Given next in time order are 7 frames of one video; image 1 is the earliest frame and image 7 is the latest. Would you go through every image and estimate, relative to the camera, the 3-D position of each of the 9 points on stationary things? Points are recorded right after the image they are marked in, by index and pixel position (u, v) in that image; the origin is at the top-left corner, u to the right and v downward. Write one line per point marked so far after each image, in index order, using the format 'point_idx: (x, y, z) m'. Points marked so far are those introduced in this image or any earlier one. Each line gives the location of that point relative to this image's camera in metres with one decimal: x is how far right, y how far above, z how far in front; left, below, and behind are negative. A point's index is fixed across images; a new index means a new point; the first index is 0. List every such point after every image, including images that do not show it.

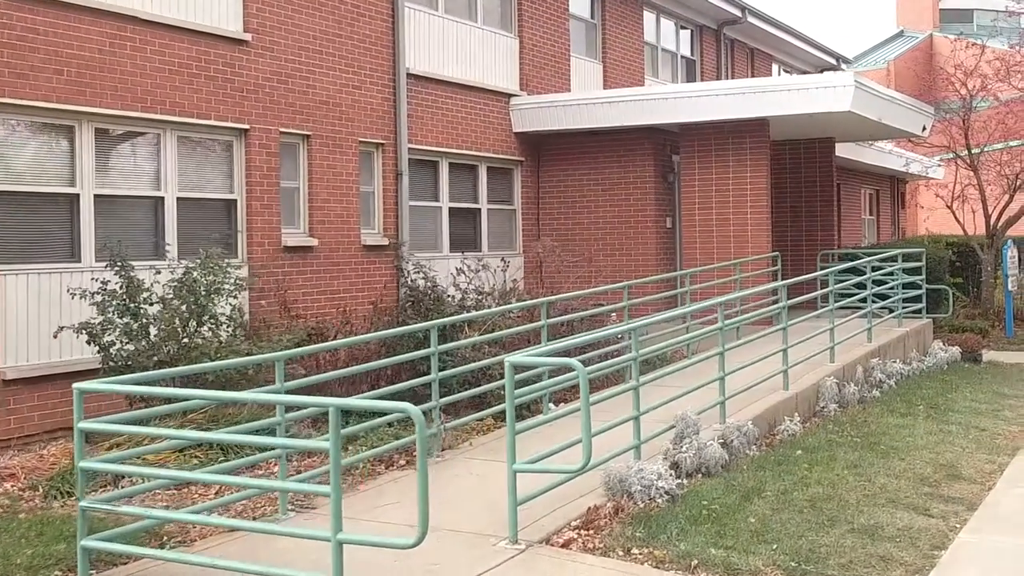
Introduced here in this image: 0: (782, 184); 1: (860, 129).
0: (+3.9, +1.5, +16.1) m
1: (+4.7, +2.2, +14.8) m
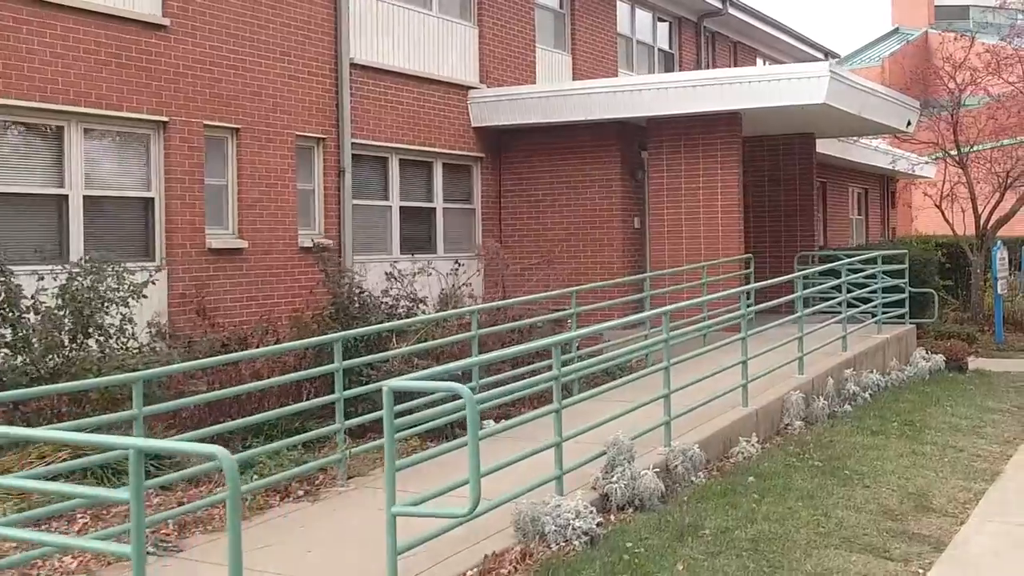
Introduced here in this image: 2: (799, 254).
0: (+3.4, +1.5, +15.3) m
1: (+4.2, +2.1, +14.1) m
2: (+3.8, +0.5, +14.9) m
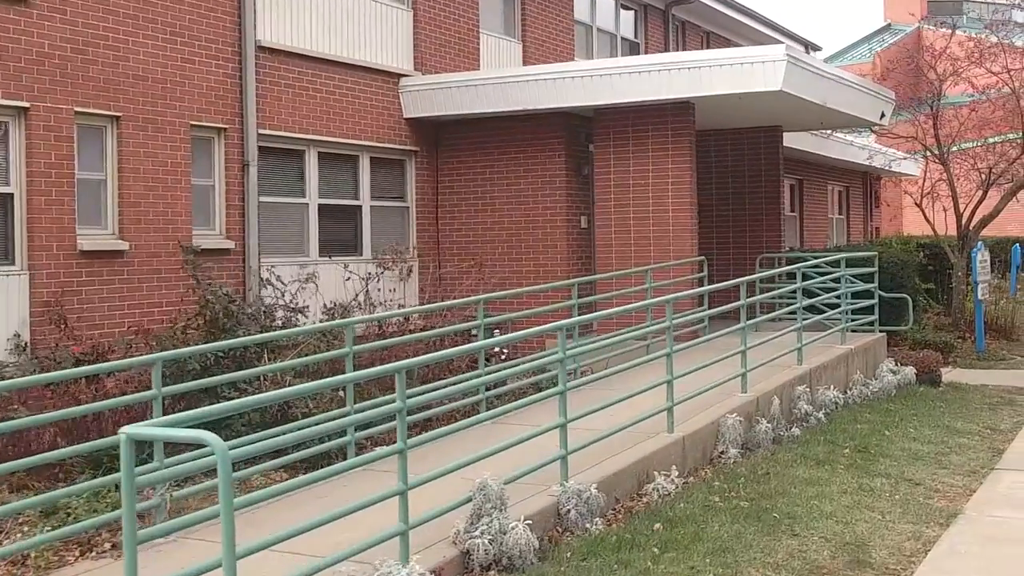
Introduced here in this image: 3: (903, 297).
0: (+2.7, +1.4, +14.2) m
1: (+3.5, +2.1, +13.0) m
2: (+3.1, +0.4, +13.9) m
3: (+4.8, -0.1, +13.4) m
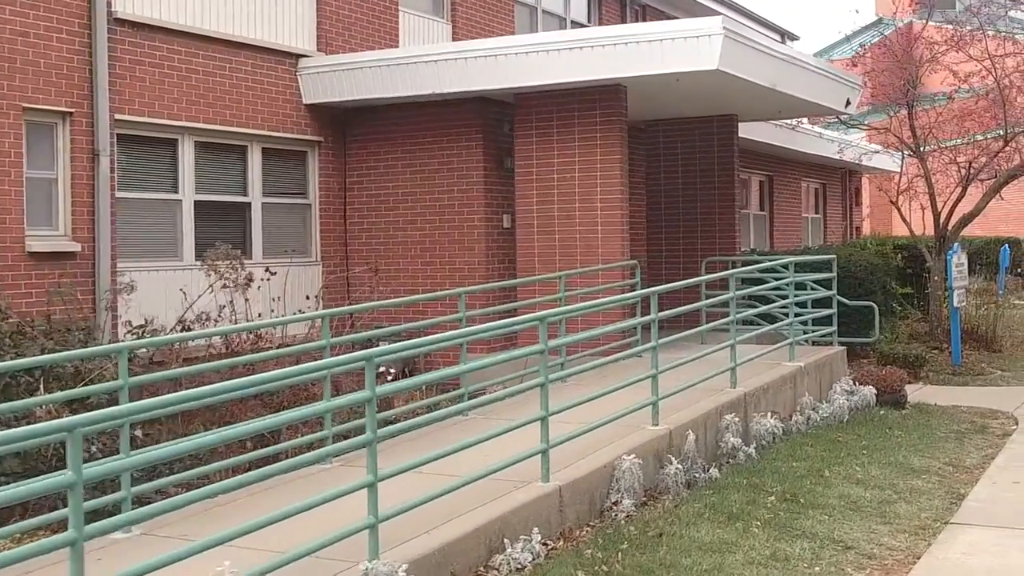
0: (+1.8, +1.3, +12.9) m
1: (+2.6, +2.0, +11.6) m
2: (+2.2, +0.3, +12.5) m
3: (+3.9, -0.2, +12.0) m
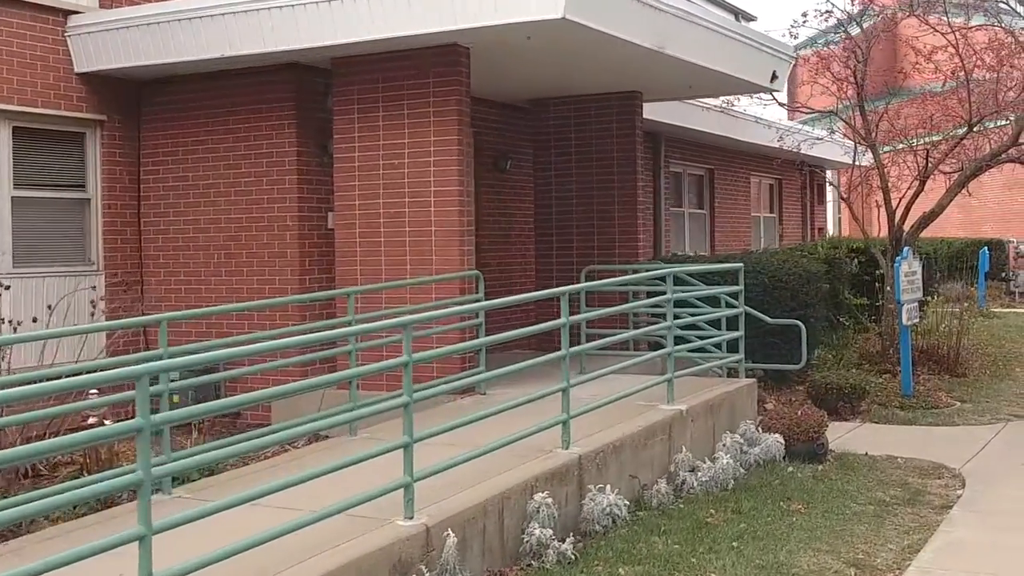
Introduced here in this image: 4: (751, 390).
0: (+0.5, +1.2, +10.6) m
1: (+1.3, +1.9, +9.4) m
2: (+0.8, +0.2, +10.3) m
3: (+2.5, -0.3, +9.8) m
4: (+1.8, -0.8, +8.2) m
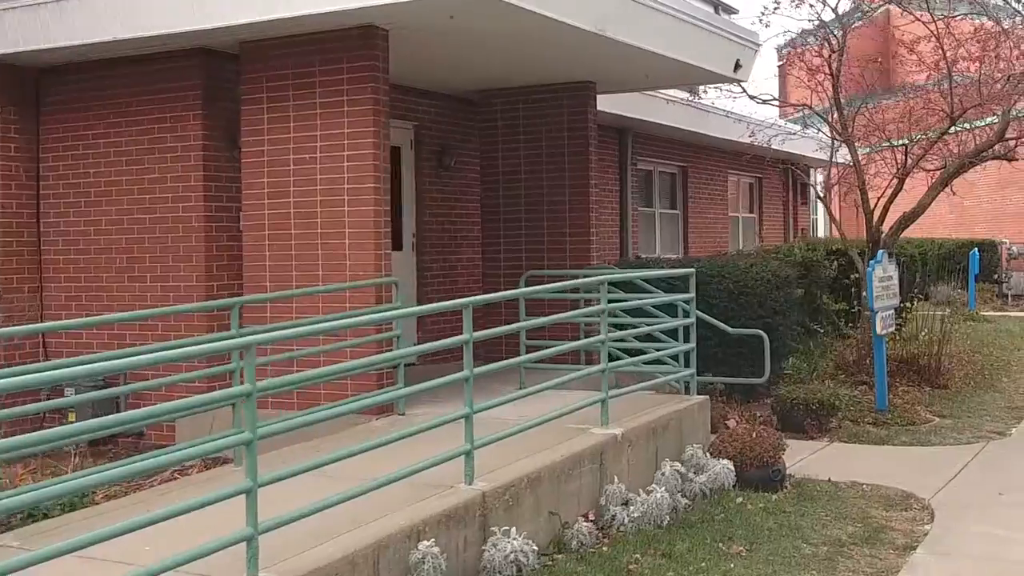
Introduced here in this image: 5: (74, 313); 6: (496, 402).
0: (0.0, +1.2, +9.9) m
1: (+0.8, +1.8, +8.6) m
2: (+0.3, +0.1, +9.5) m
3: (+2.0, -0.4, +9.0) m
4: (+1.3, -0.8, +7.4) m
5: (-3.3, -0.2, +8.2) m
6: (-0.1, -0.5, +5.0) m
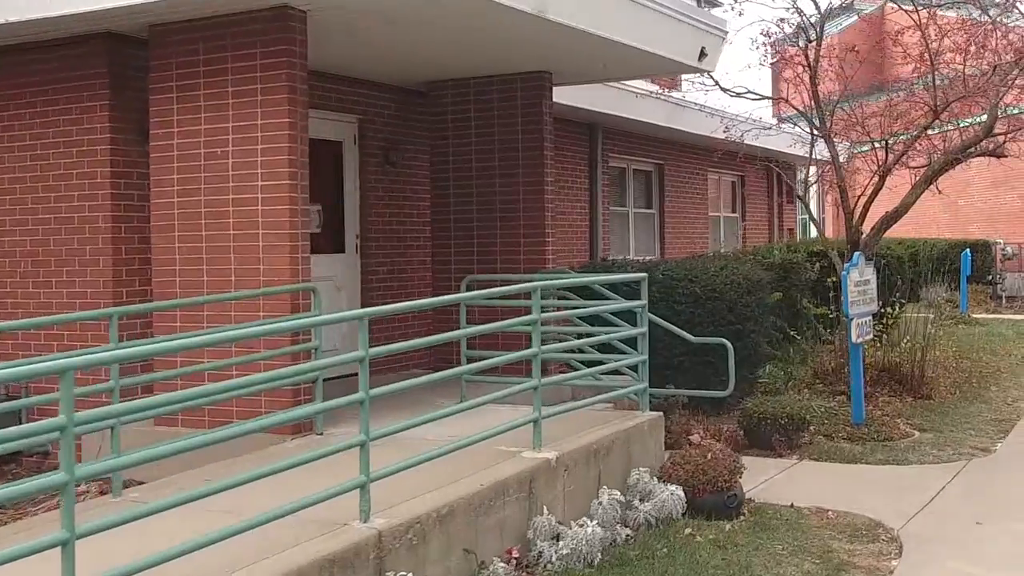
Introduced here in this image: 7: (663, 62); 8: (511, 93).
0: (-0.4, +1.1, +9.2) m
1: (+0.3, +1.8, +8.0) m
2: (-0.1, +0.1, +8.8) m
3: (+1.6, -0.4, +8.4) m
4: (+0.9, -0.8, +6.8) m
5: (-3.7, -0.2, +7.6) m
6: (-0.5, -0.6, +4.4) m
7: (+1.2, +1.8, +8.7) m
8: (0.0, +1.6, +8.9) m
